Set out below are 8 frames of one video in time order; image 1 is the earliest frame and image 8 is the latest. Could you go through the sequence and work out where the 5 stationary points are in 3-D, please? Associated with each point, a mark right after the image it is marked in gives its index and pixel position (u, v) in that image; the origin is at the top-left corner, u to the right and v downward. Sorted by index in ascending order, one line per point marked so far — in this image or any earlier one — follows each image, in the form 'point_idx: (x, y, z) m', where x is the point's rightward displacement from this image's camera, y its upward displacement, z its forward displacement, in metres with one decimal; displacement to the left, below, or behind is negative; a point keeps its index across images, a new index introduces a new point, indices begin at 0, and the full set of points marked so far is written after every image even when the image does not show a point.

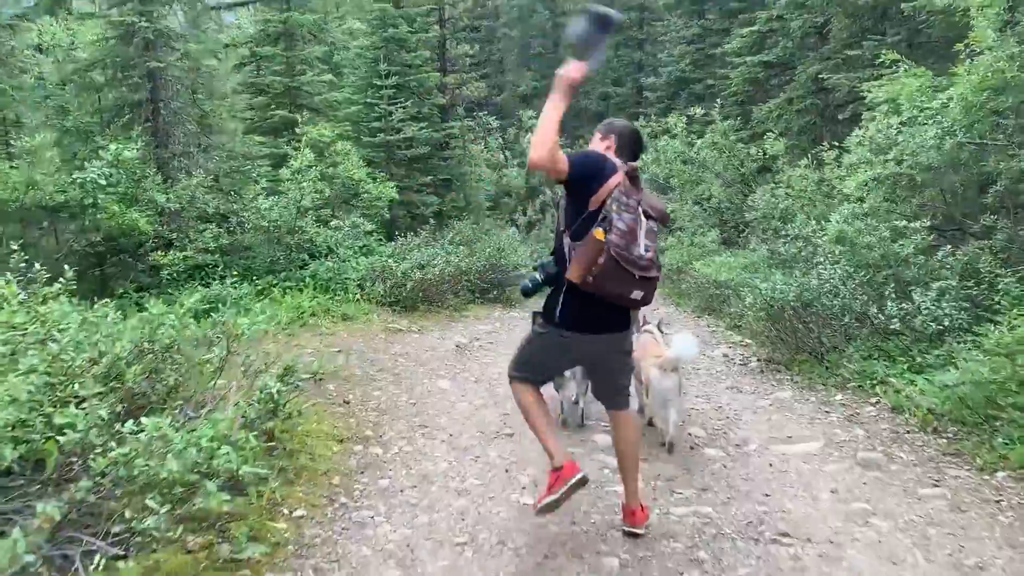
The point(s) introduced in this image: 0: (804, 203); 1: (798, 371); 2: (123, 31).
0: (+3.7, +1.1, +11.0) m
1: (+2.5, -0.7, +7.6) m
2: (-4.4, +2.9, +9.7) m
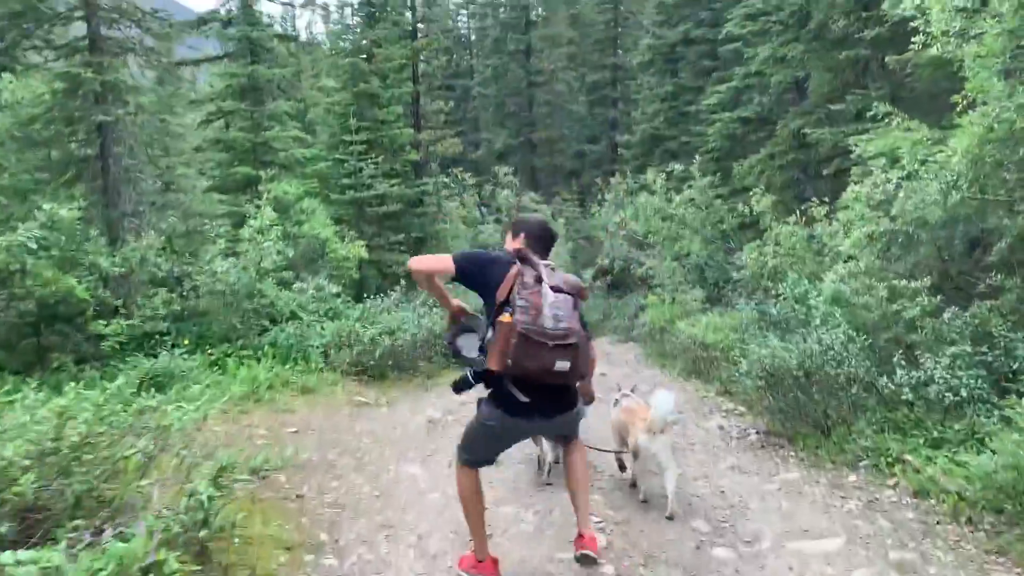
0: (+3.4, +0.3, +10.5) m
1: (+2.3, -1.3, +6.9) m
2: (-4.7, +2.2, +9.0) m
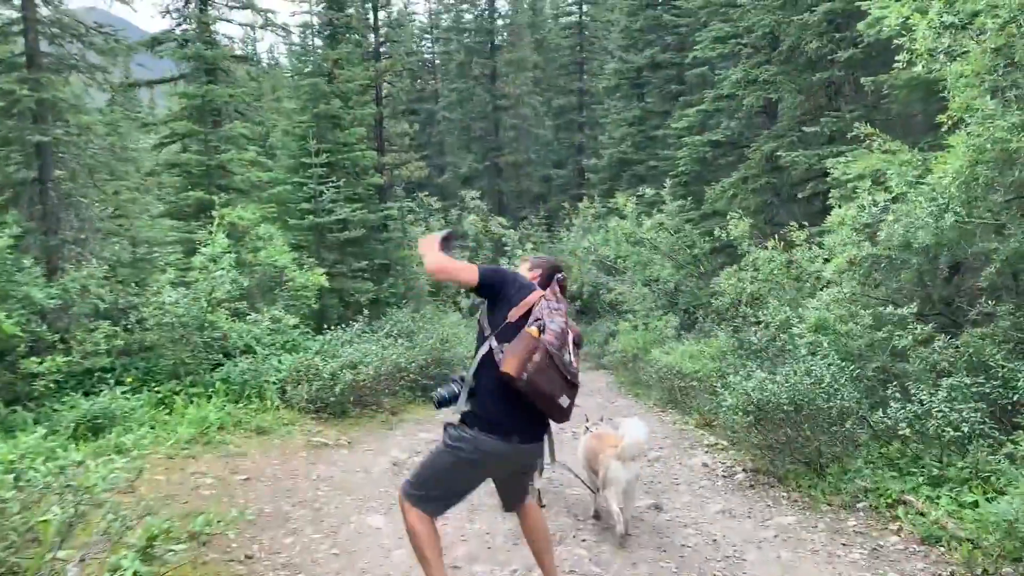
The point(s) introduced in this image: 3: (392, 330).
0: (+3.1, 0.0, +10.1) m
1: (+2.1, -1.5, +6.5) m
2: (-5.0, +1.8, +8.4) m
3: (-1.6, -0.5, +11.2) m
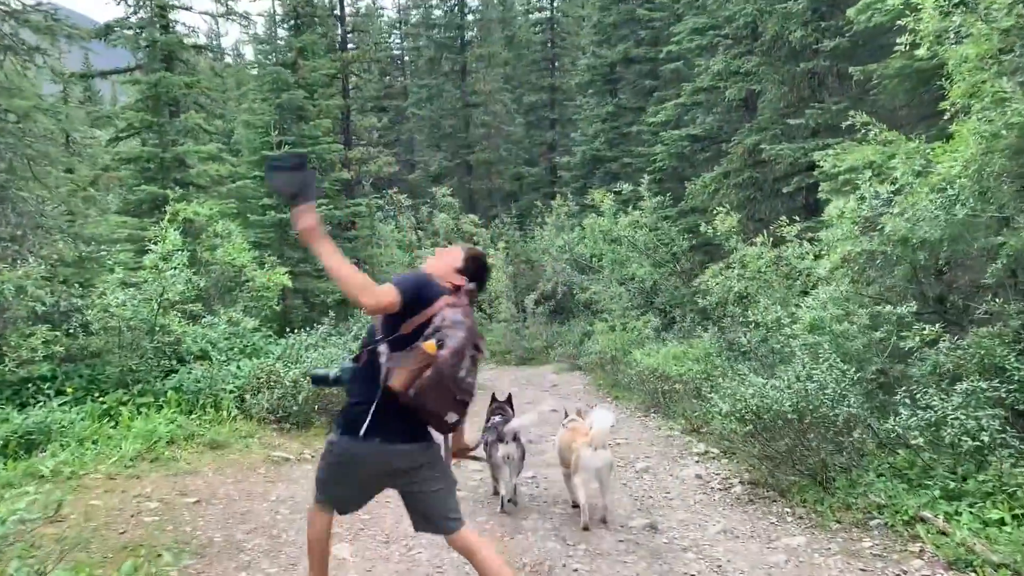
0: (+2.8, 0.0, +9.6) m
1: (+2.0, -1.5, +6.0) m
2: (-5.2, +1.8, +7.7) m
3: (-1.9, -0.5, +10.5) m
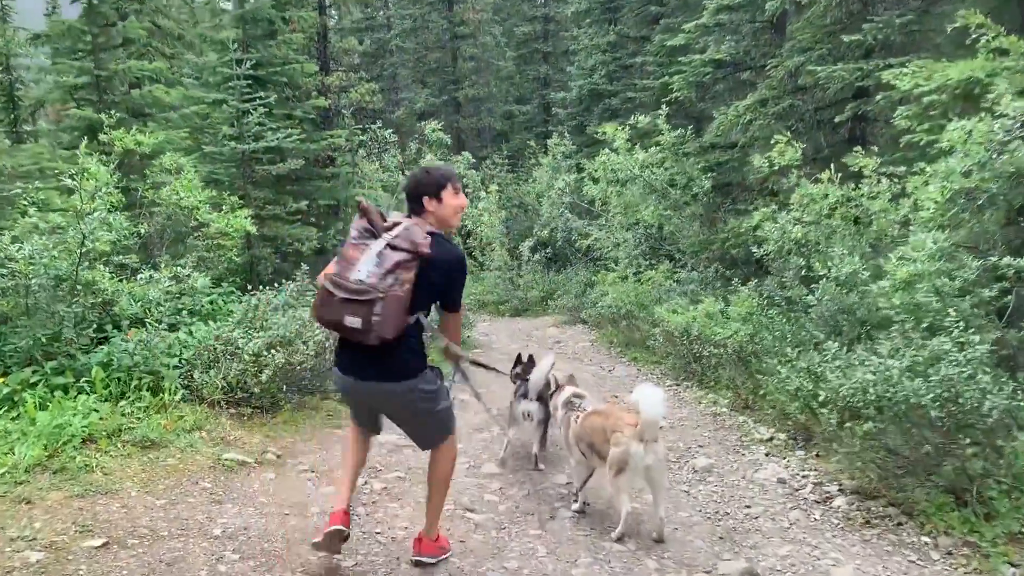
0: (+2.9, +0.5, +7.9) m
1: (+2.2, -1.2, +4.4) m
2: (-5.0, +2.2, +5.7) m
3: (-1.8, 0.0, +8.8) m
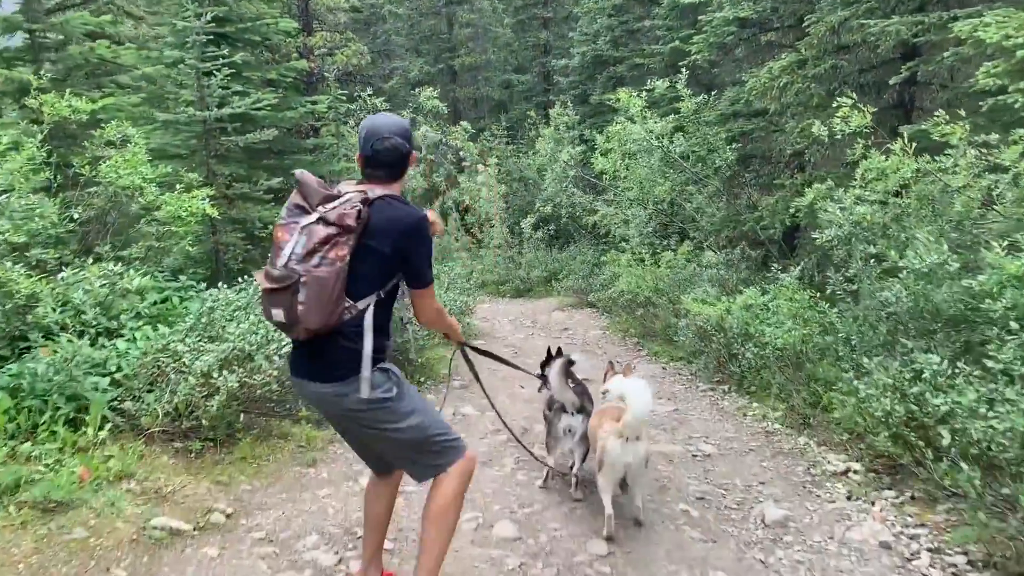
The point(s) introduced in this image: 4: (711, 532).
0: (+3.0, +0.6, +6.6) m
1: (+2.3, -1.3, +3.2) m
2: (-4.9, +2.1, +4.4) m
3: (-1.7, +0.1, +7.5) m
4: (+1.0, -1.2, +4.4) m
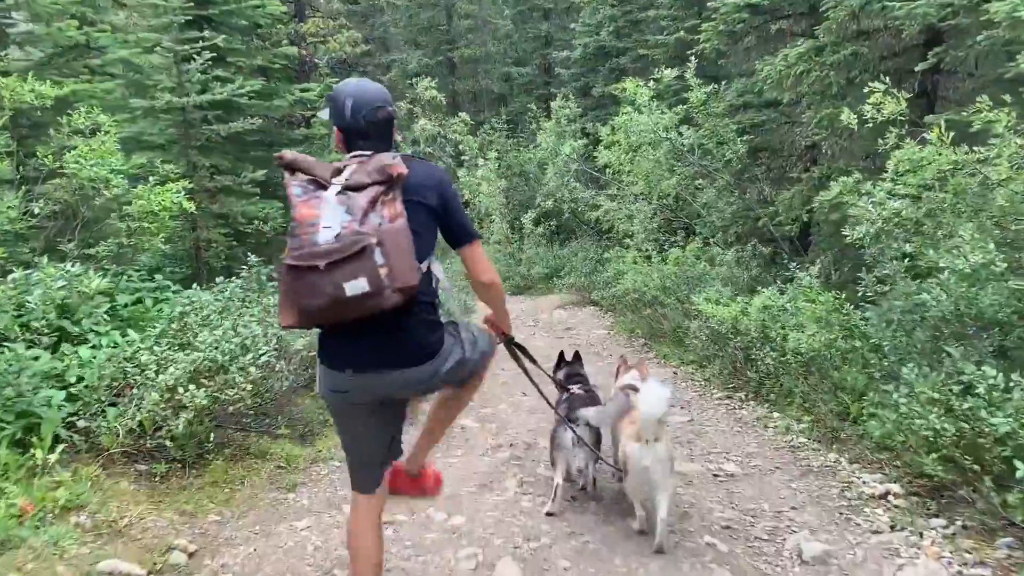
0: (+3.0, +0.6, +6.1) m
1: (+2.3, -1.3, +2.6) m
2: (-4.9, +2.1, +3.8) m
3: (-1.7, +0.1, +7.0) m
4: (+1.0, -1.3, +3.8) m
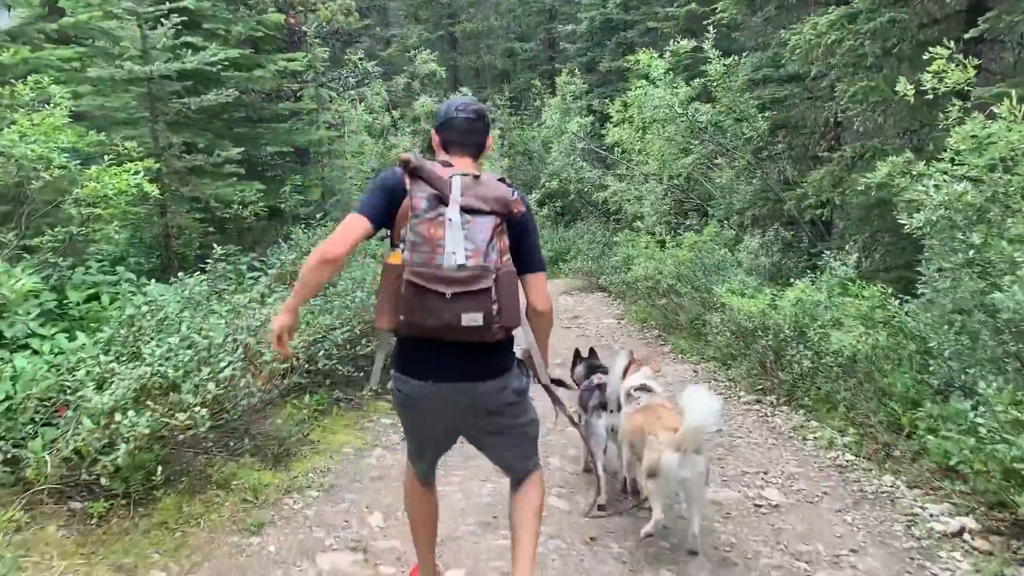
0: (+3.1, +0.6, +5.3) m
1: (+2.3, -1.4, +1.9) m
2: (-4.9, +2.1, +3.0) m
3: (-1.6, +0.1, +6.2) m
4: (+1.1, -1.3, +3.1) m
